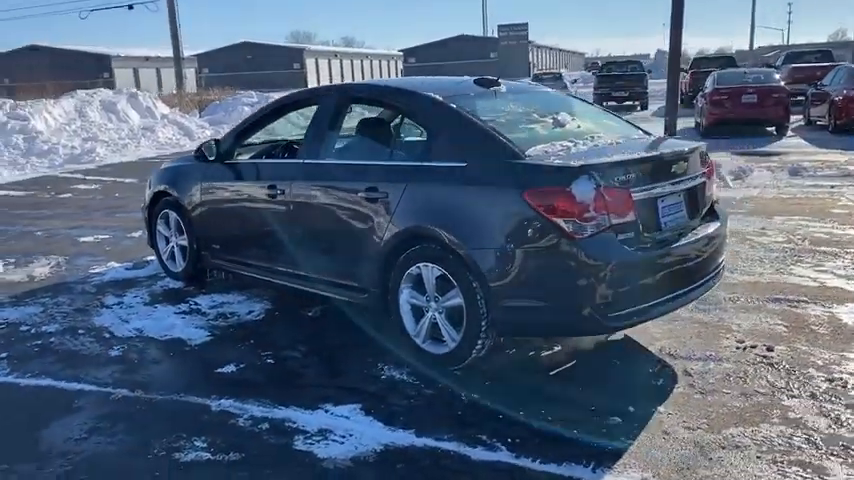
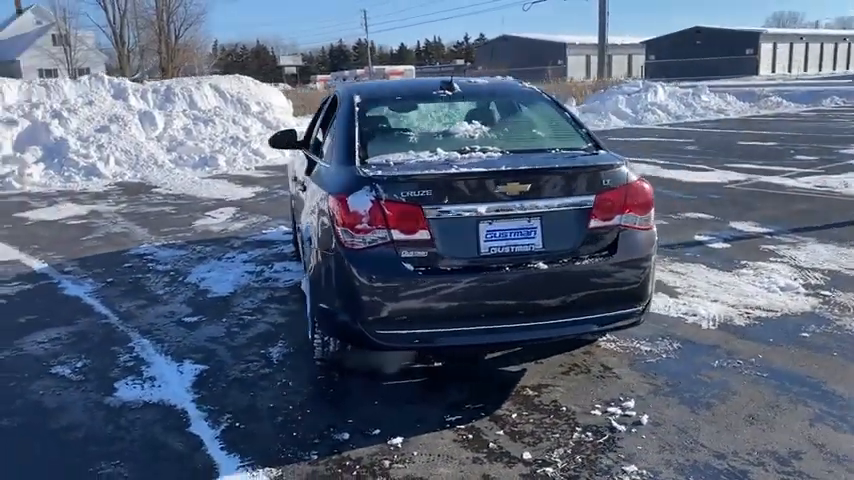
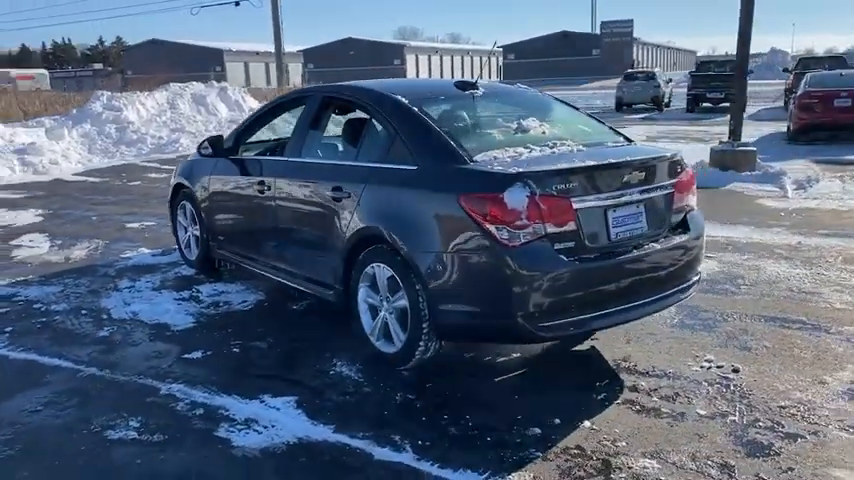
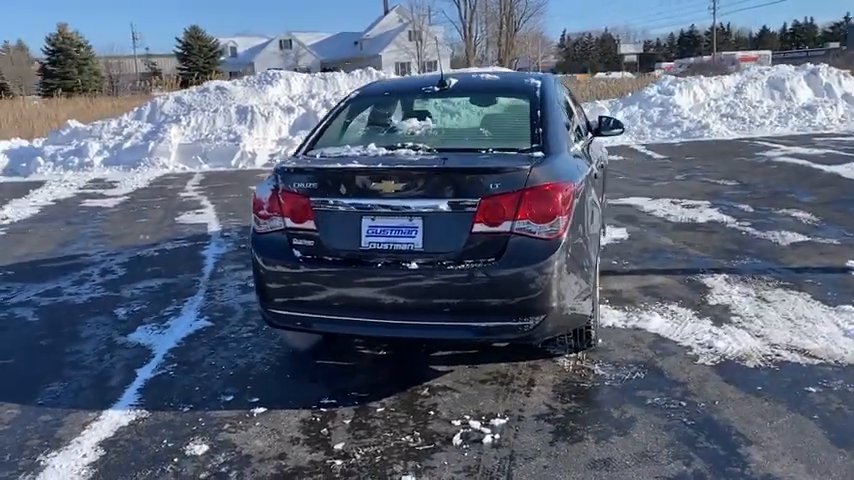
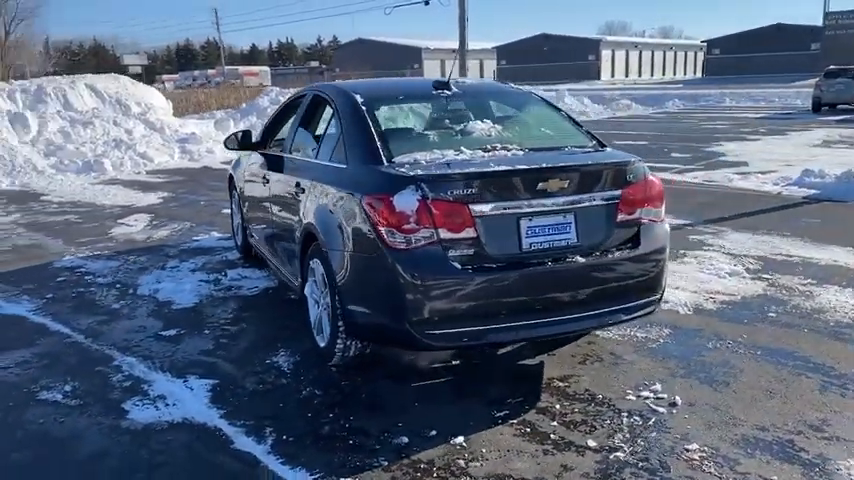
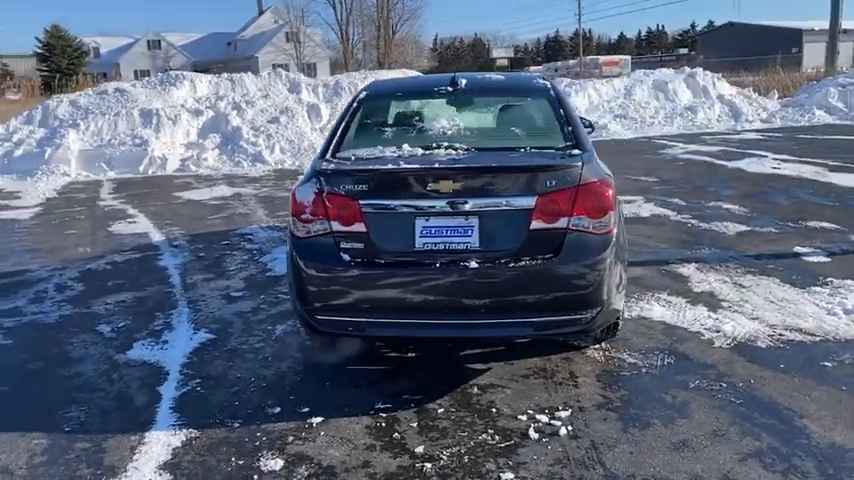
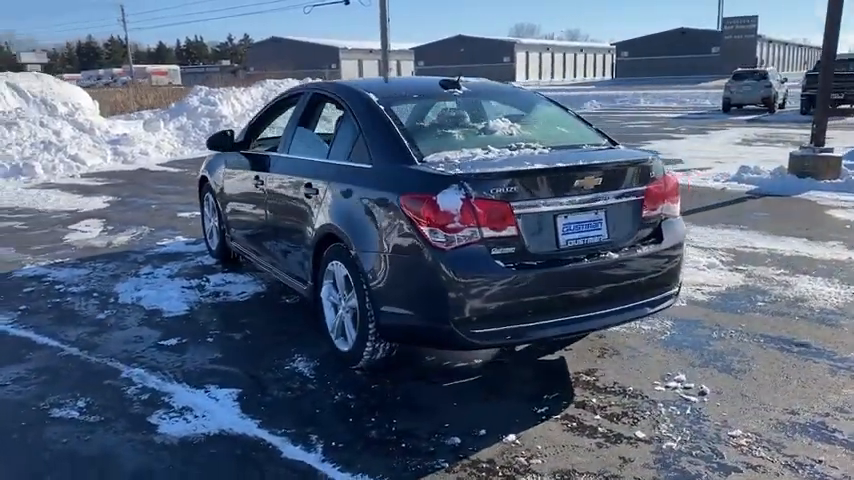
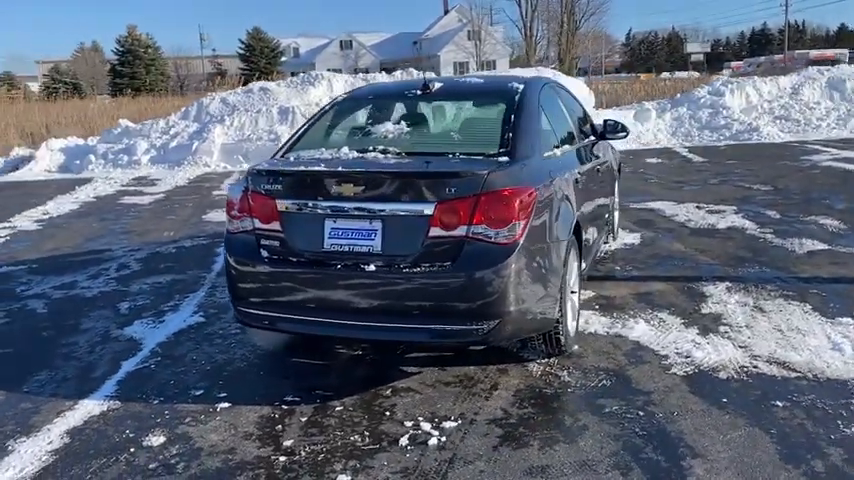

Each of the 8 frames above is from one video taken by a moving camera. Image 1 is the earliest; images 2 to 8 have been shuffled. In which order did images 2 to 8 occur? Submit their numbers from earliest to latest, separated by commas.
3, 7, 5, 2, 6, 4, 8
